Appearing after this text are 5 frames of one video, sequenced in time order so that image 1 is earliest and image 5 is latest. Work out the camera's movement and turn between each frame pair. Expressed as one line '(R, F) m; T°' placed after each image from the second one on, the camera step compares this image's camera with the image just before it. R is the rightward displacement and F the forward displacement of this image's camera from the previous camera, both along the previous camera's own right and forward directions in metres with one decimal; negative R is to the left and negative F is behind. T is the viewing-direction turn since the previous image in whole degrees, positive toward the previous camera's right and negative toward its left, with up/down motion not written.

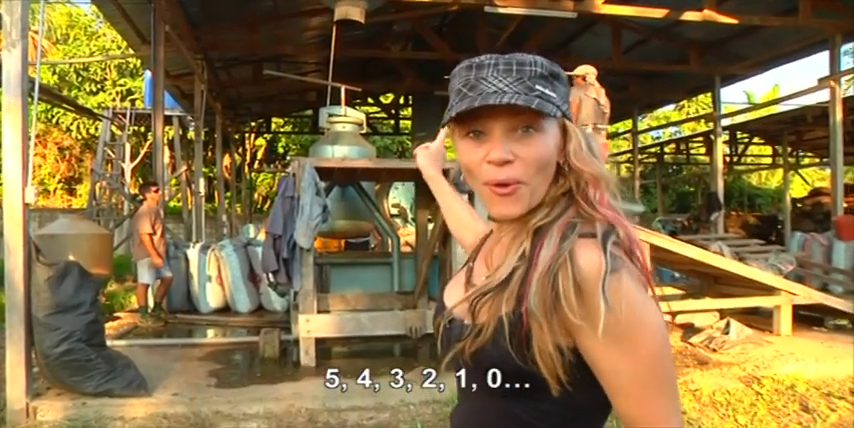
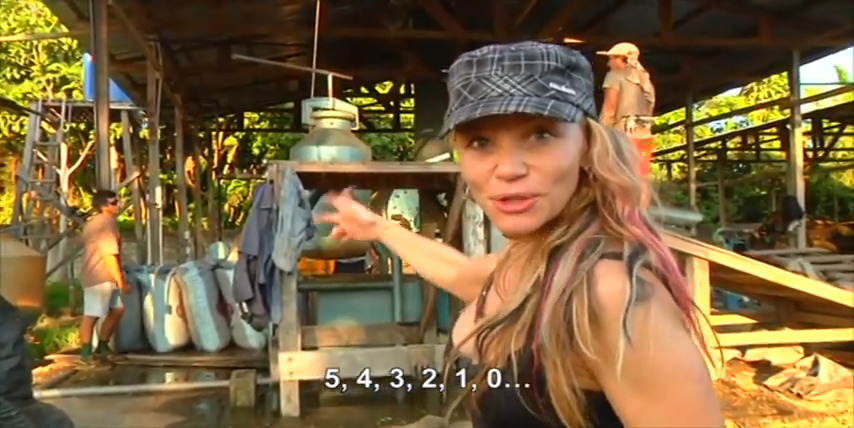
(0.0, +1.4) m; -1°
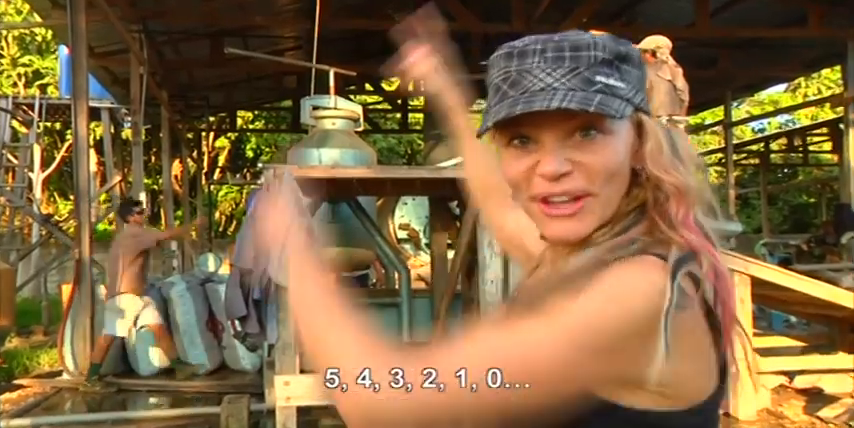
(0.0, +0.6) m; -1°
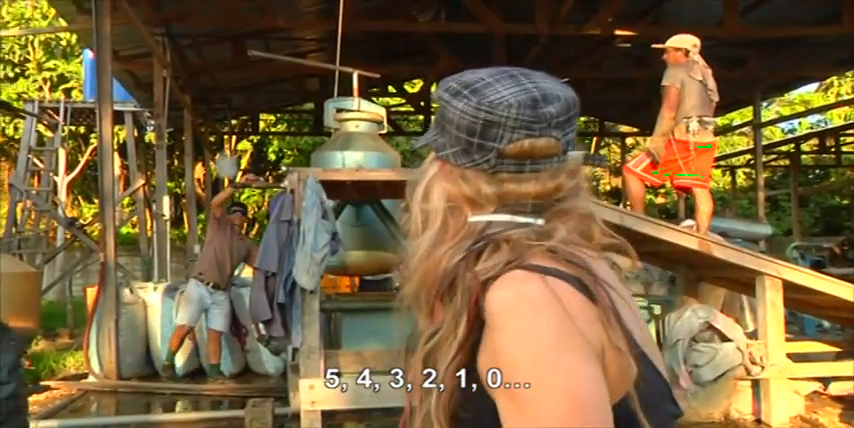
(-0.1, 0.0) m; -1°
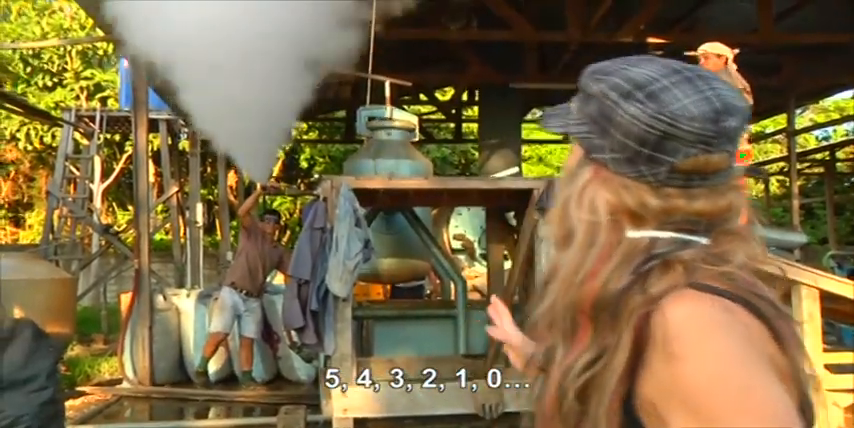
(-0.1, 0.0) m; -1°
